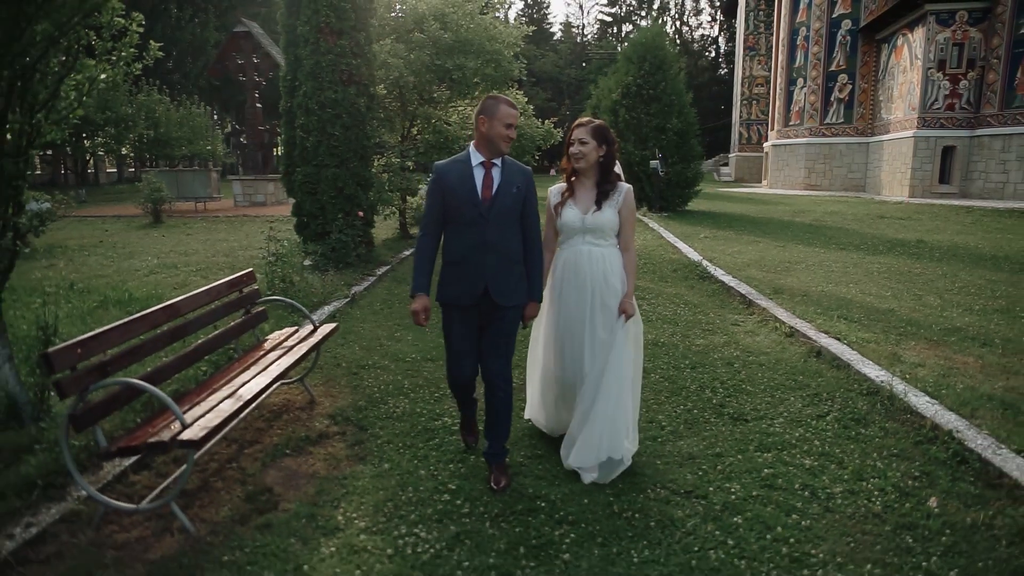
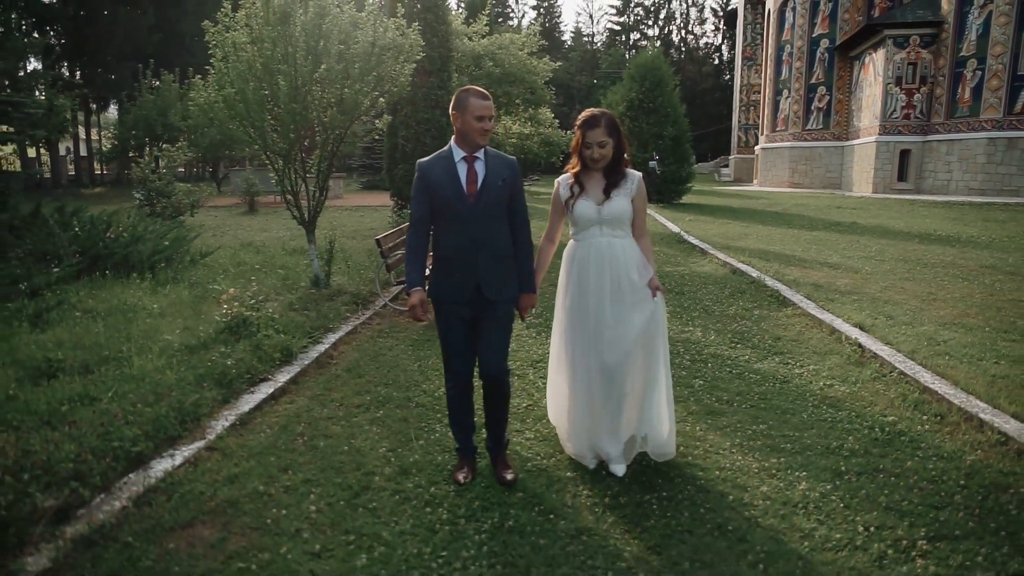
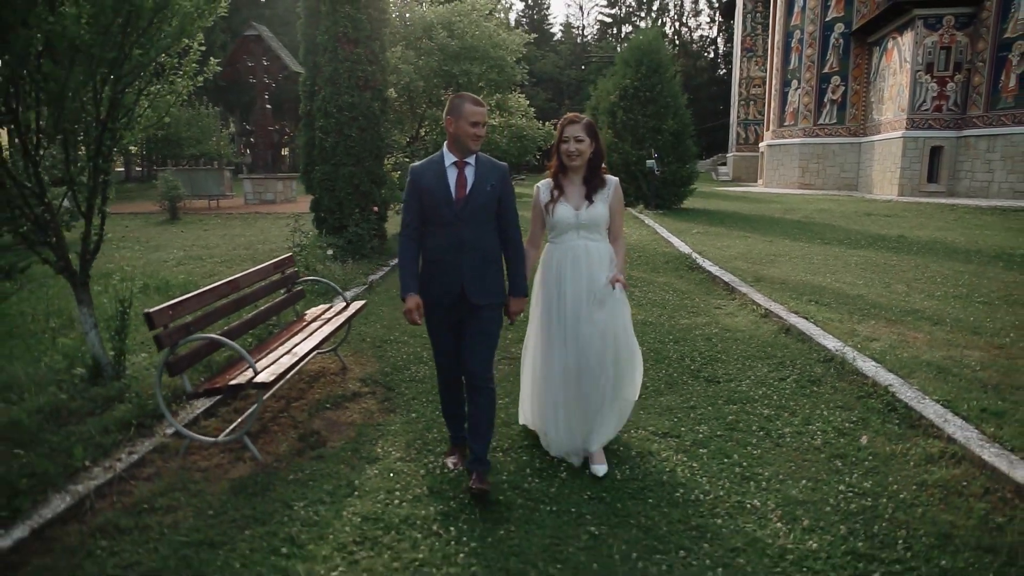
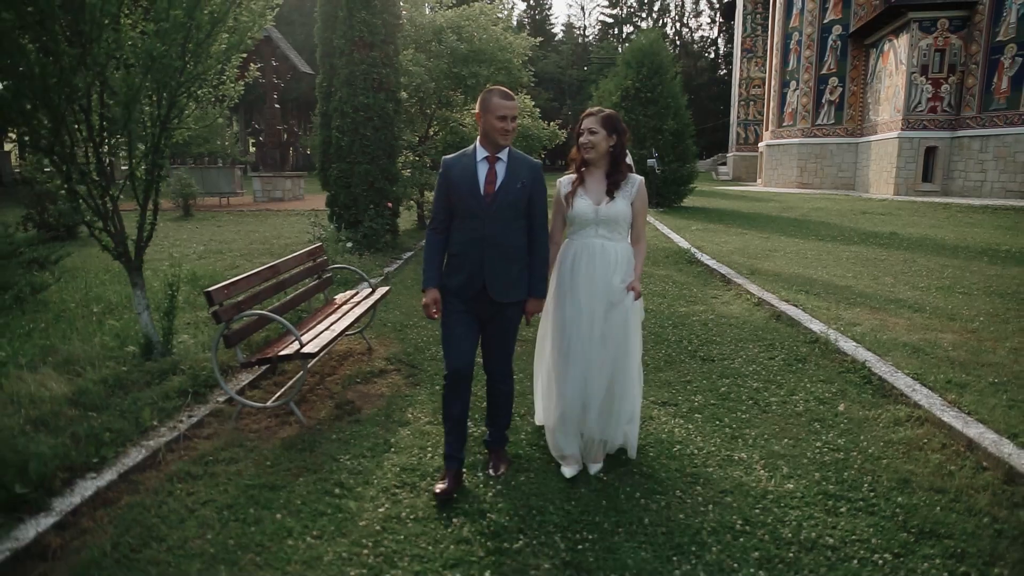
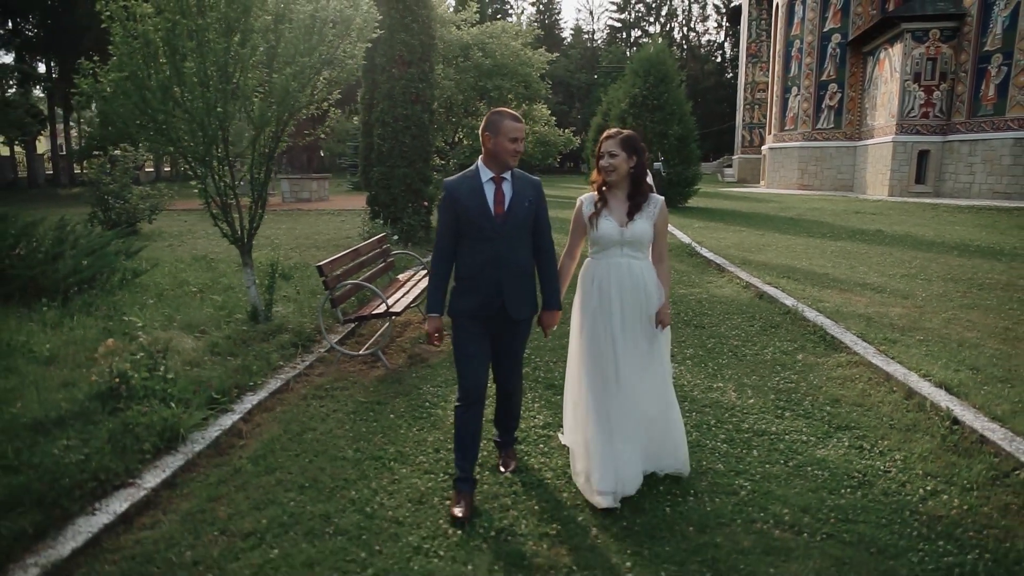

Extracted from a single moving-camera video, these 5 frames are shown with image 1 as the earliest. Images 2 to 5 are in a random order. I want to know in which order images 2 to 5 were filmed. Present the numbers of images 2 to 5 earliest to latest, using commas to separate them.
3, 4, 5, 2
